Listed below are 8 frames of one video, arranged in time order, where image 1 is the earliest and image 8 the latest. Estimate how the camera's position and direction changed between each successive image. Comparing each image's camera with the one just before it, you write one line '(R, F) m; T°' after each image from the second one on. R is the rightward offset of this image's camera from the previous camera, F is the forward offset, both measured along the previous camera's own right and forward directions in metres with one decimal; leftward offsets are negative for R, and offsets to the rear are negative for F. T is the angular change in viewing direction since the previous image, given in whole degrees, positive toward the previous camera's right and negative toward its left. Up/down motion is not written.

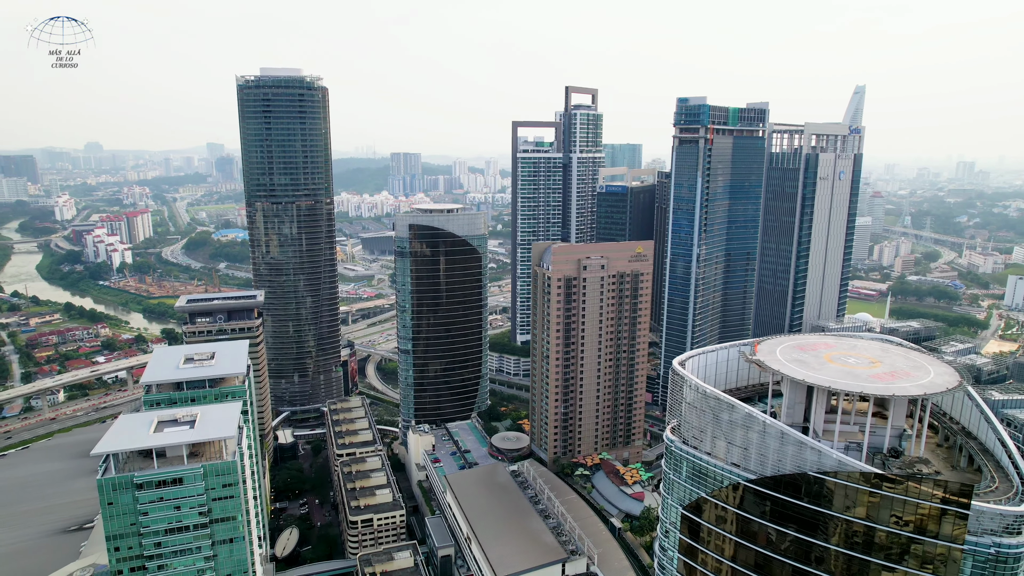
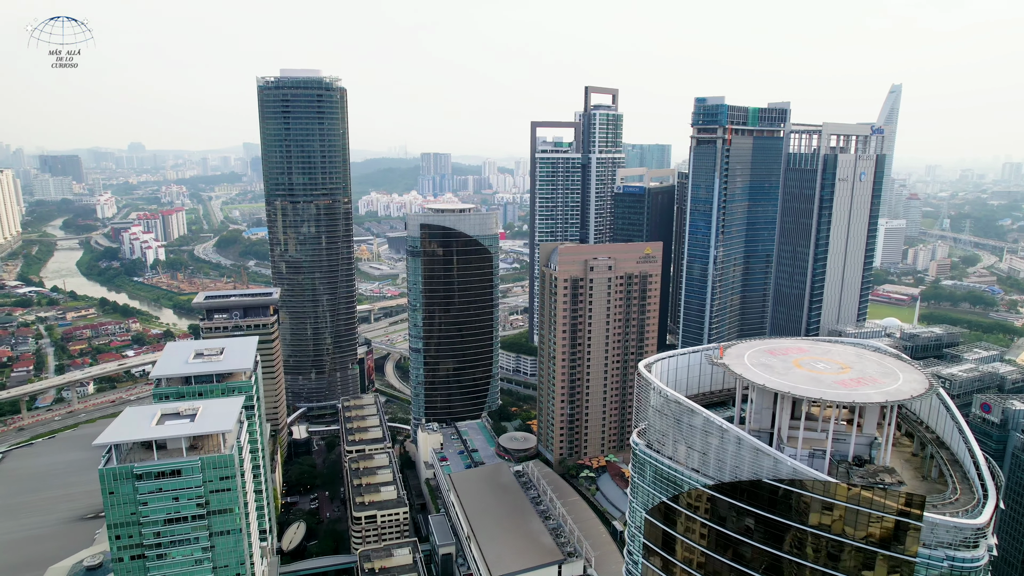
(+1.8, +0.1) m; -3°
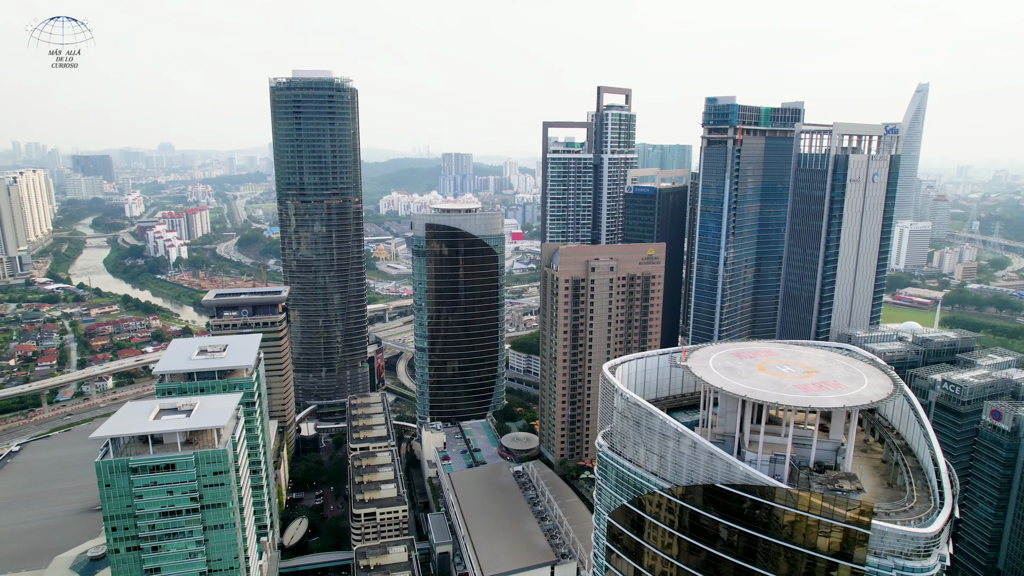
(+1.6, 0.0) m; -2°
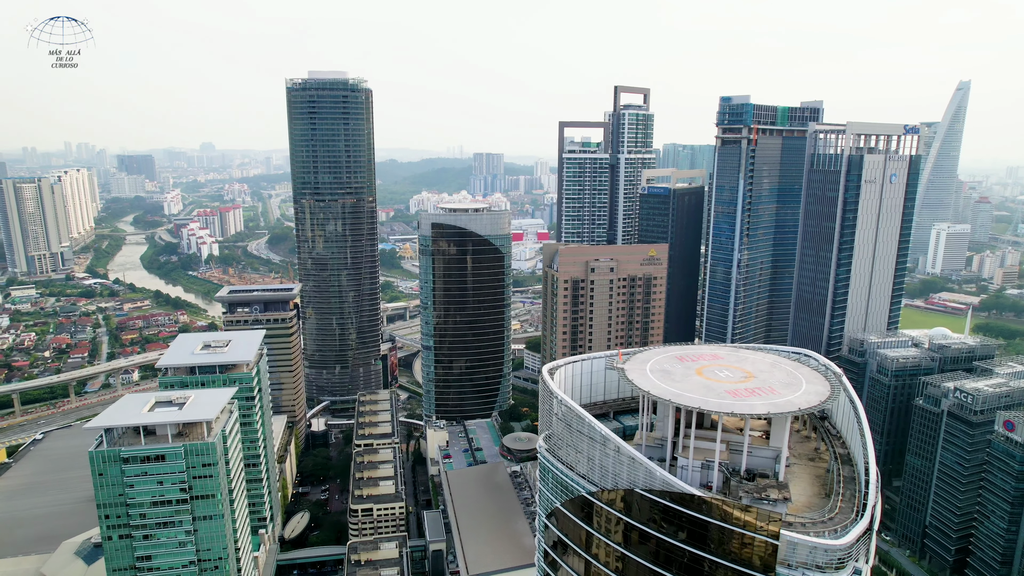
(+2.5, +0.1) m; -3°
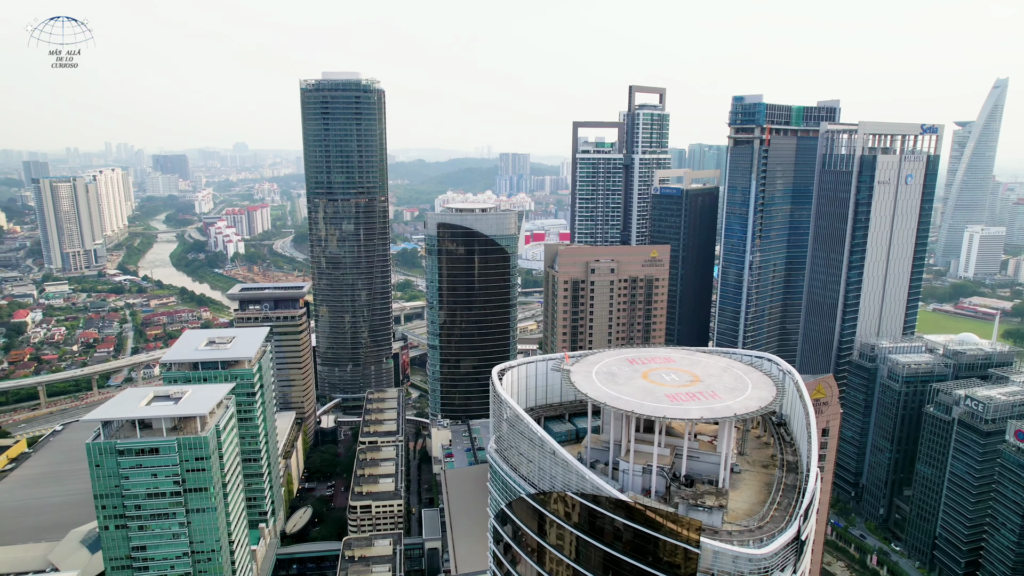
(+2.0, +0.1) m; -2°
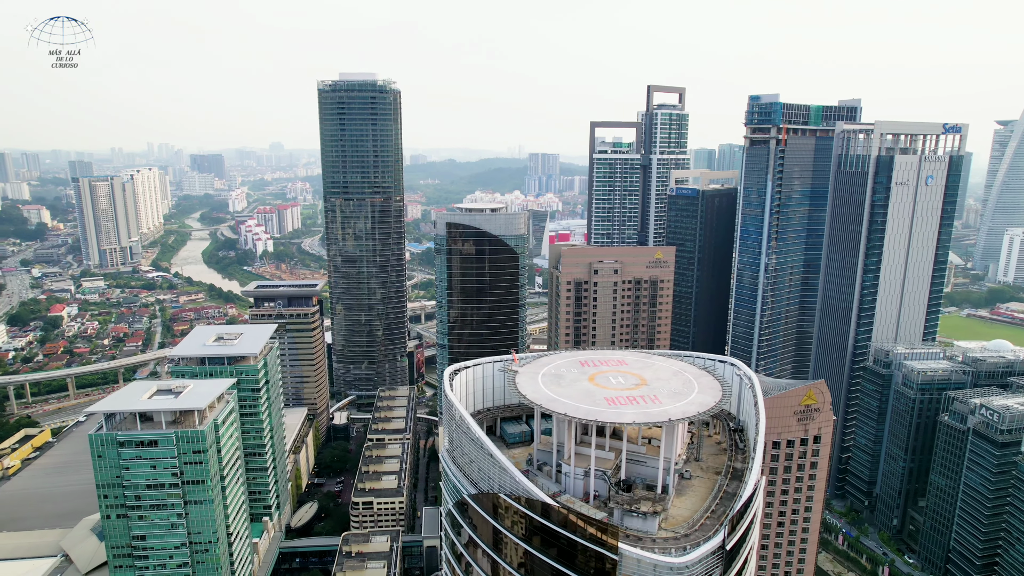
(+2.1, +0.1) m; -3°
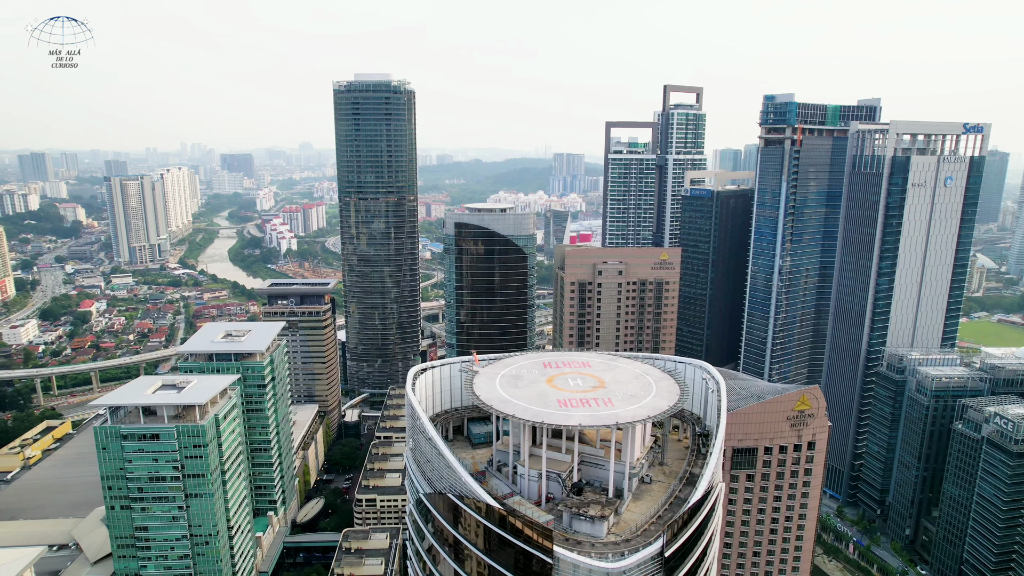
(+1.6, 0.0) m; -2°
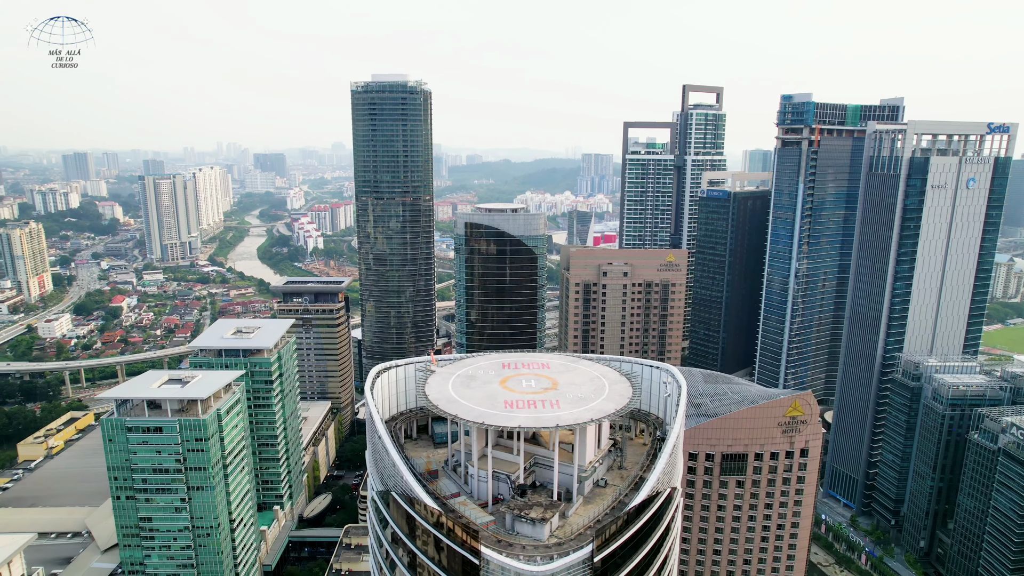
(+1.8, +0.1) m; -3°
